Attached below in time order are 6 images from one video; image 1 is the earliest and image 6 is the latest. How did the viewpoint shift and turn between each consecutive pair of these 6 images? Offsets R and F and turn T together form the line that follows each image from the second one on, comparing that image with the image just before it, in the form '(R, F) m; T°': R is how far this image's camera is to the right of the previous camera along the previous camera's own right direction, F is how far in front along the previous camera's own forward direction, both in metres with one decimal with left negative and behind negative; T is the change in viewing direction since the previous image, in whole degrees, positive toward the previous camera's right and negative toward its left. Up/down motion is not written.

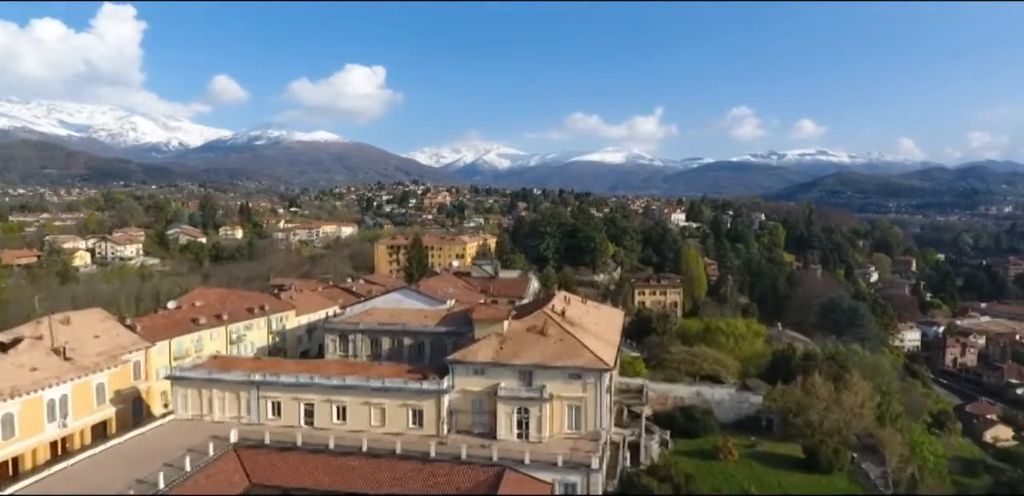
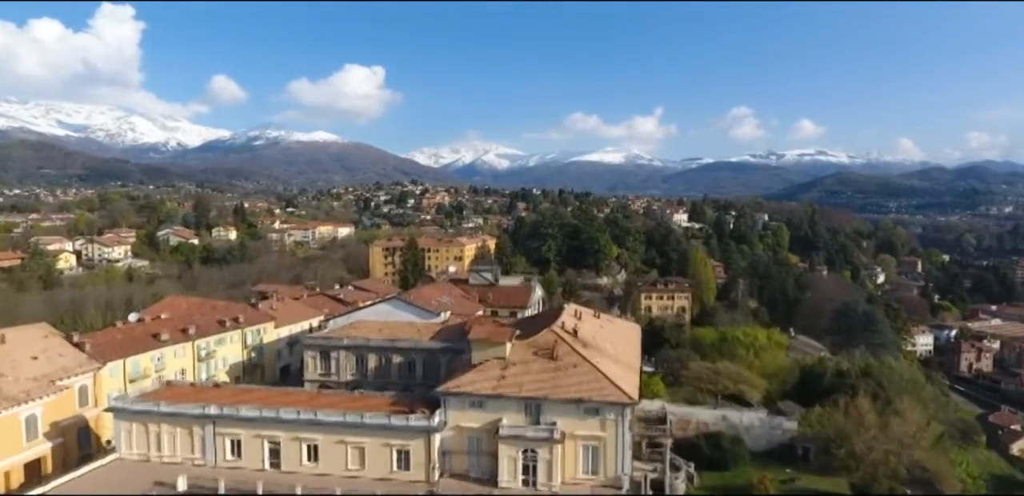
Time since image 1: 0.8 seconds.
(-0.1, +2.1) m; 0°
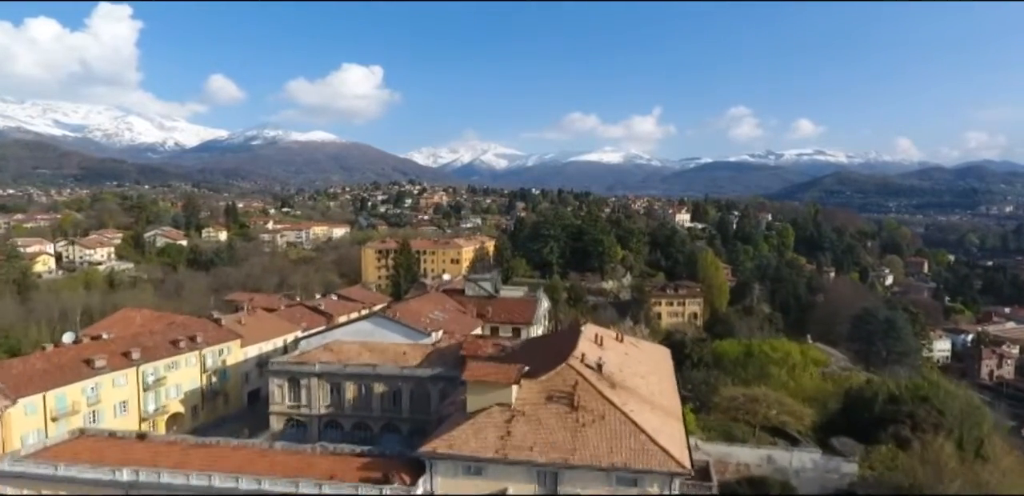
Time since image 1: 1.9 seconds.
(-0.1, +2.6) m; 0°
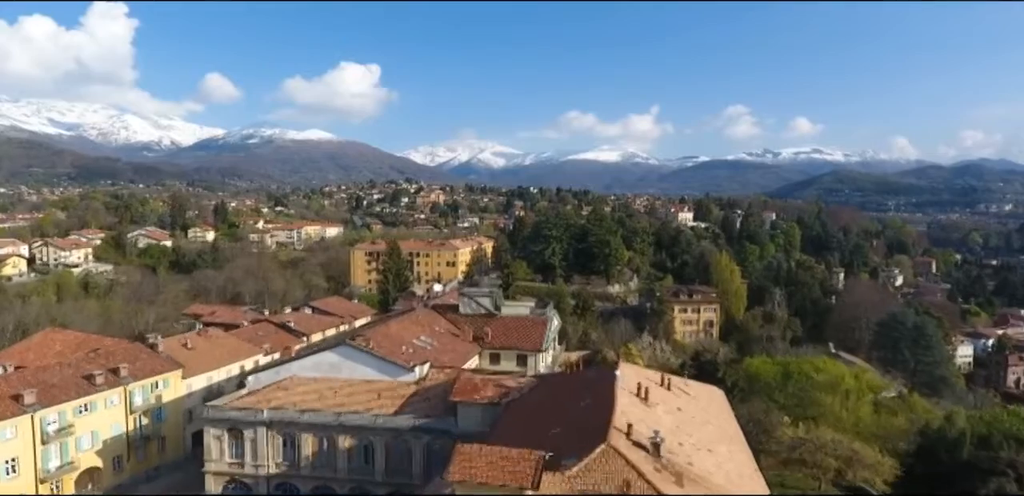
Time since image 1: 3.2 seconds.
(-0.1, +3.2) m; 0°
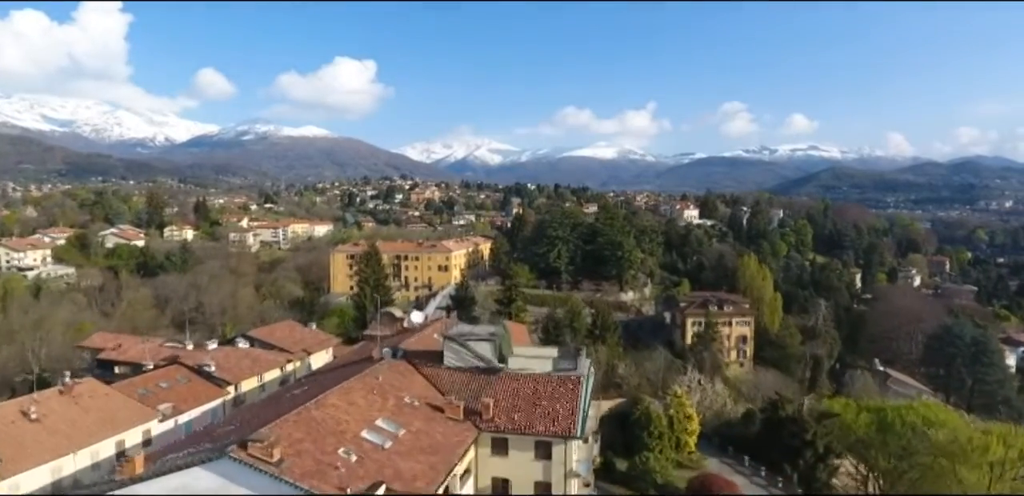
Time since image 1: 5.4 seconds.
(-0.2, +5.2) m; 0°
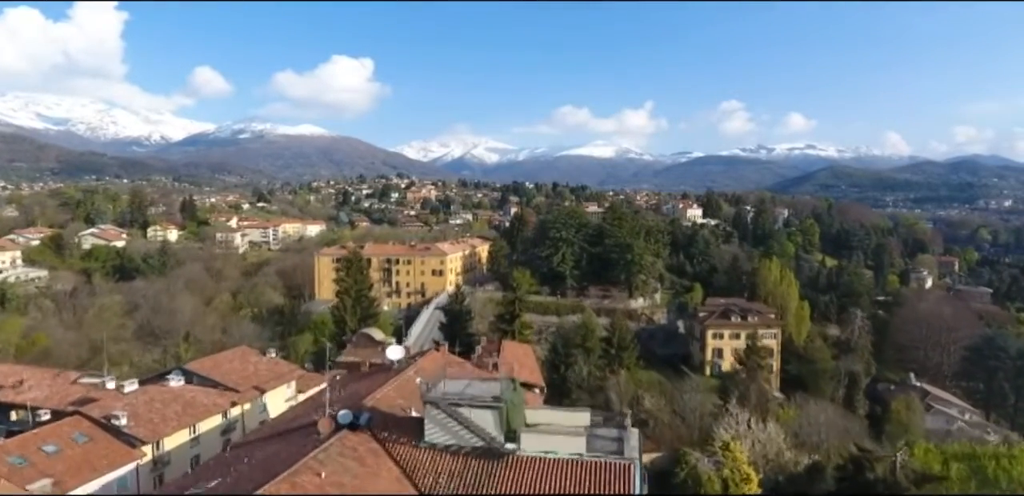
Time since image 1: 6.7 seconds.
(-0.1, +3.2) m; 0°
